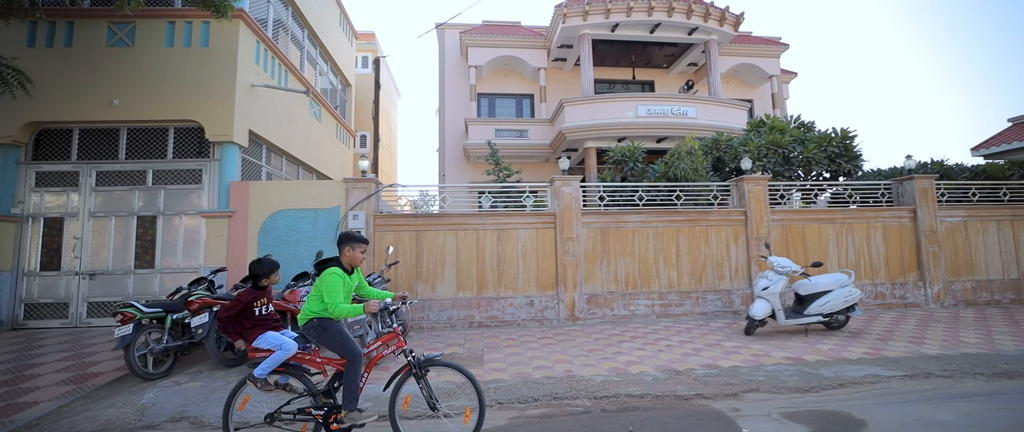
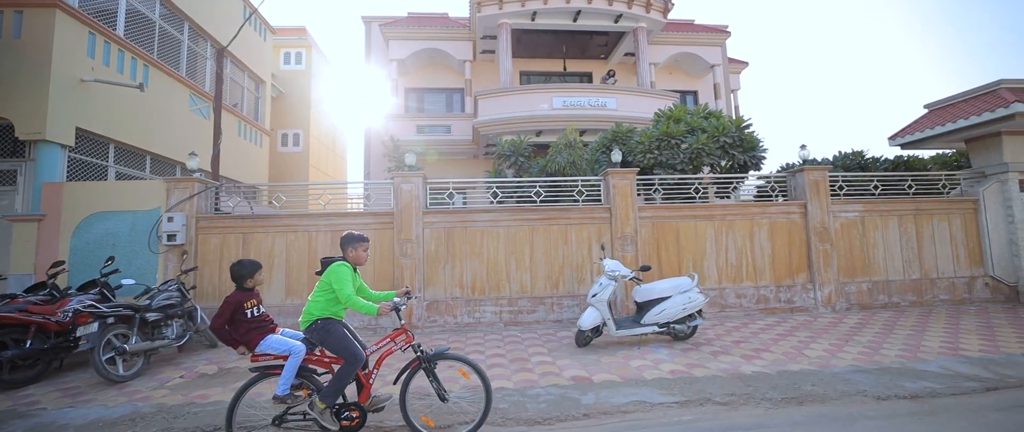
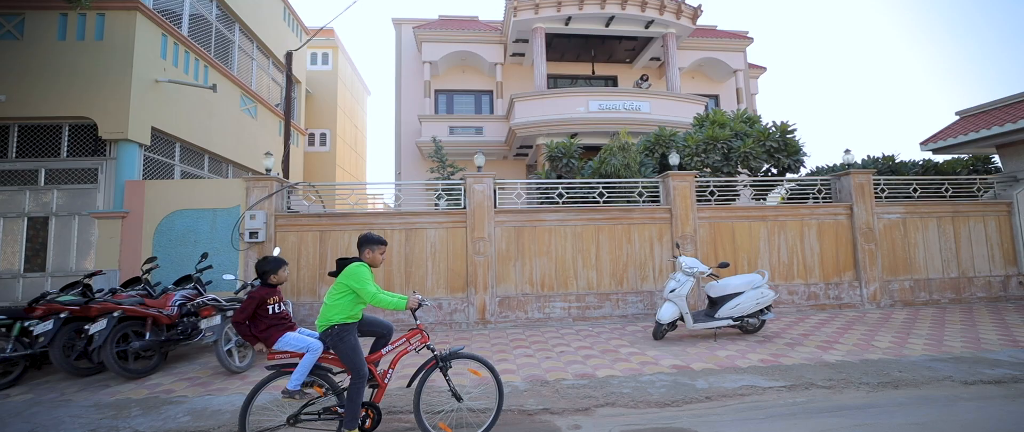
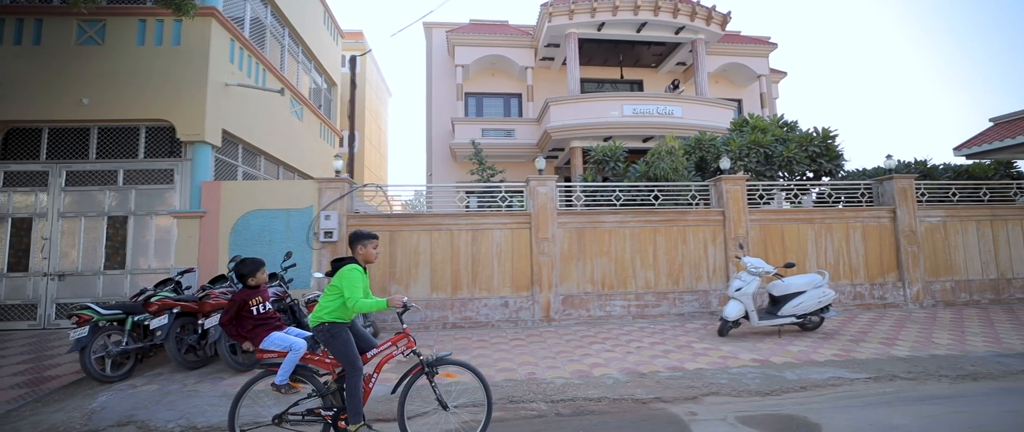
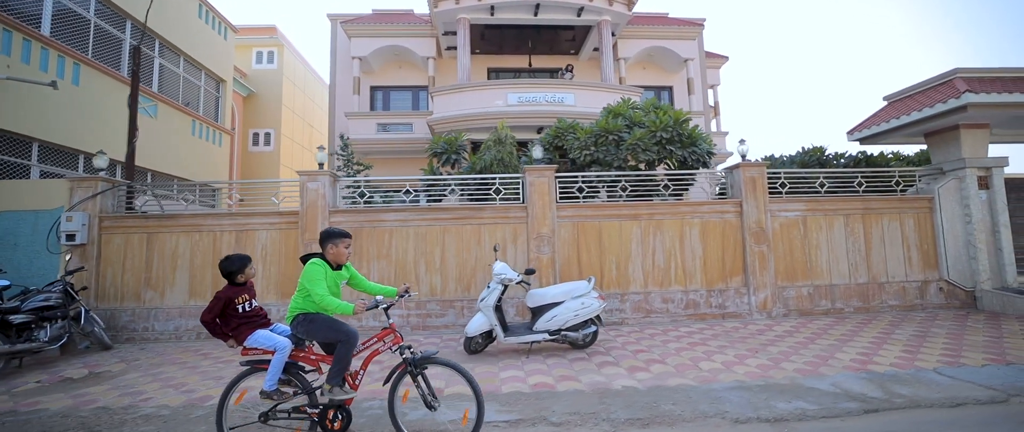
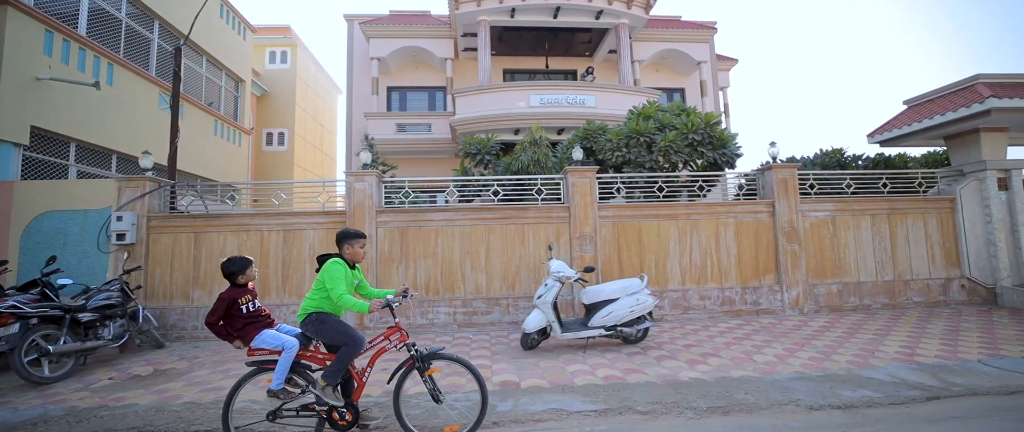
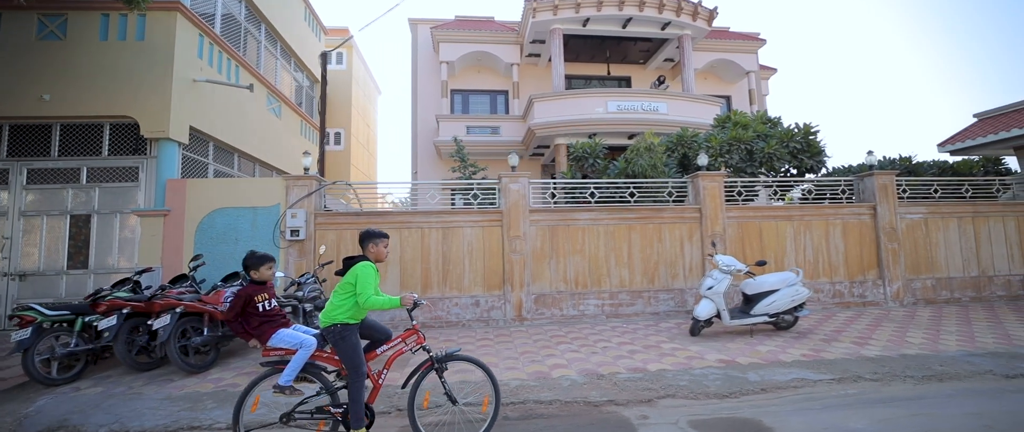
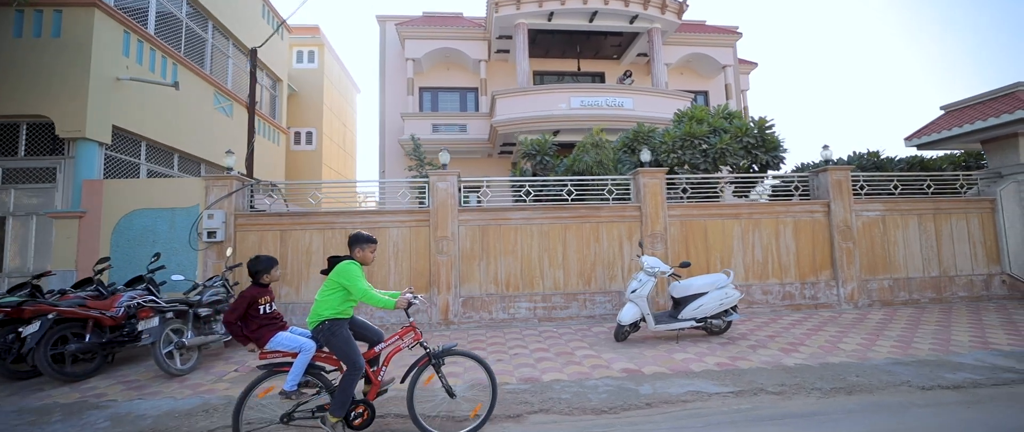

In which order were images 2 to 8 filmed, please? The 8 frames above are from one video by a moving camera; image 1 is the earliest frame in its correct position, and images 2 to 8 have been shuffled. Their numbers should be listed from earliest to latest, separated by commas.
4, 7, 3, 8, 2, 6, 5
